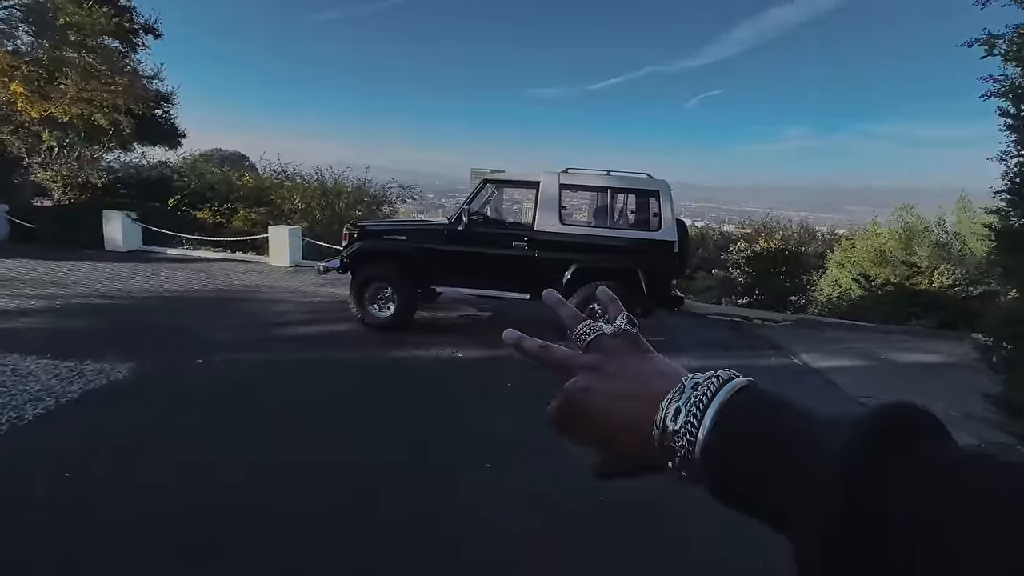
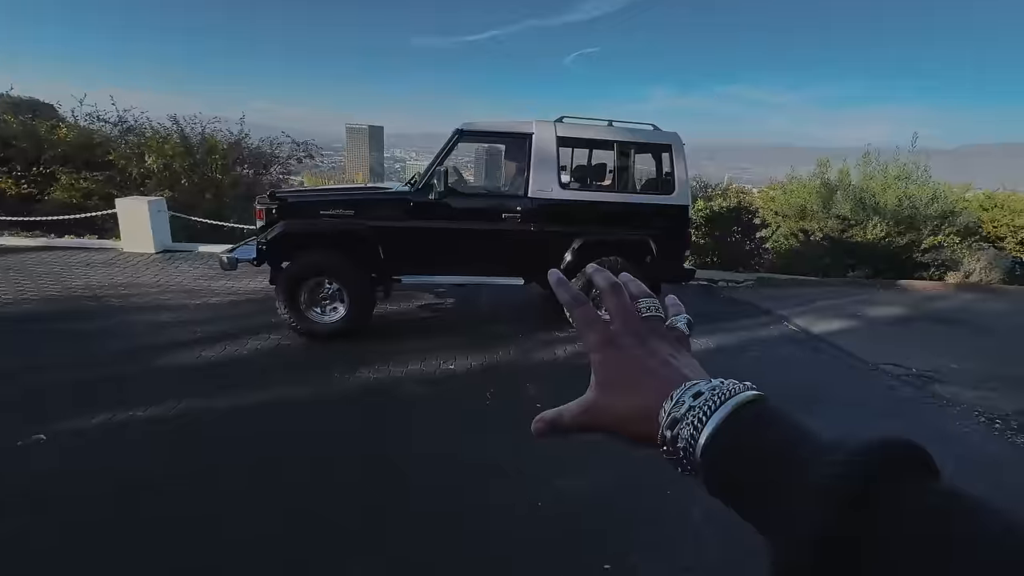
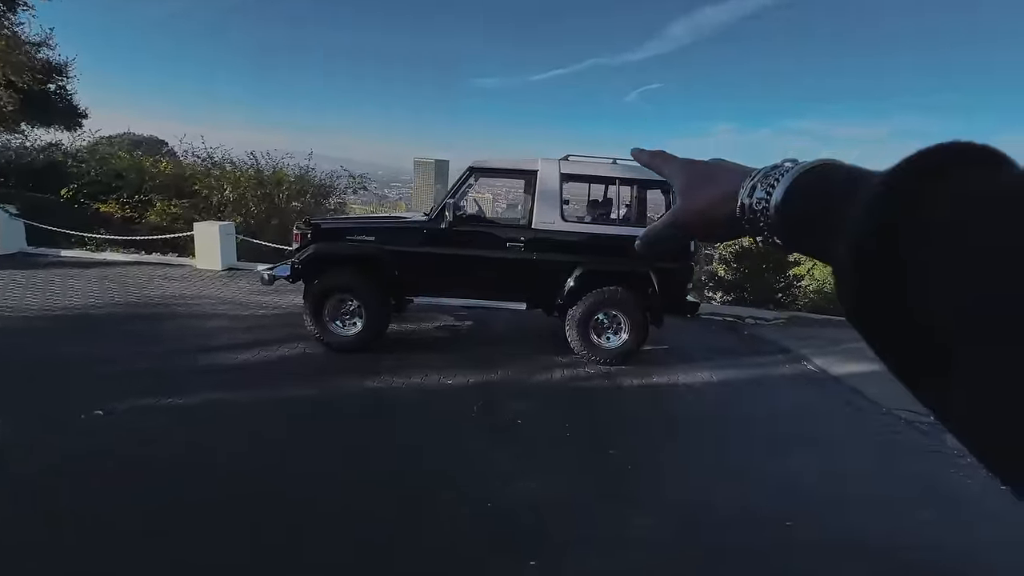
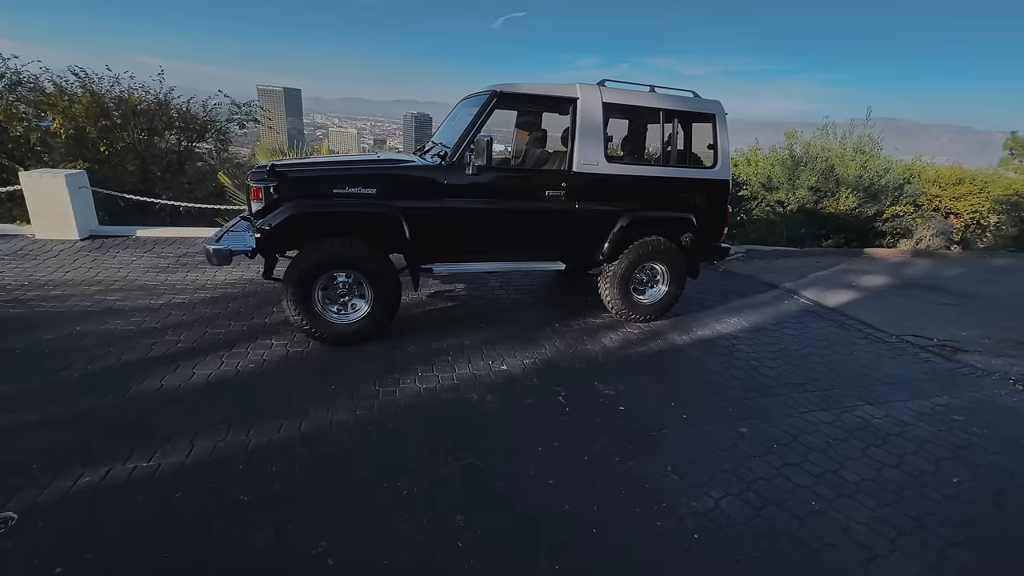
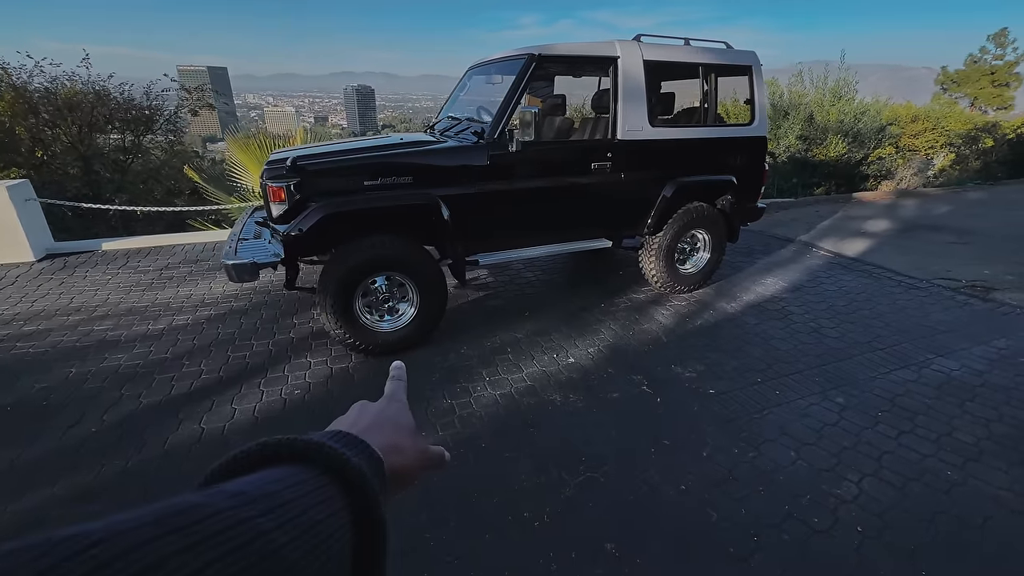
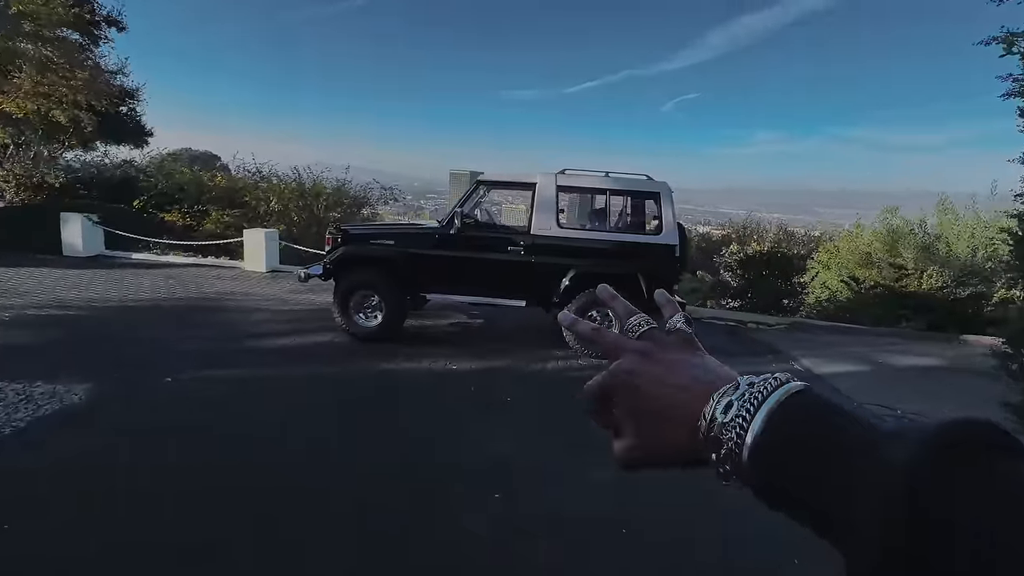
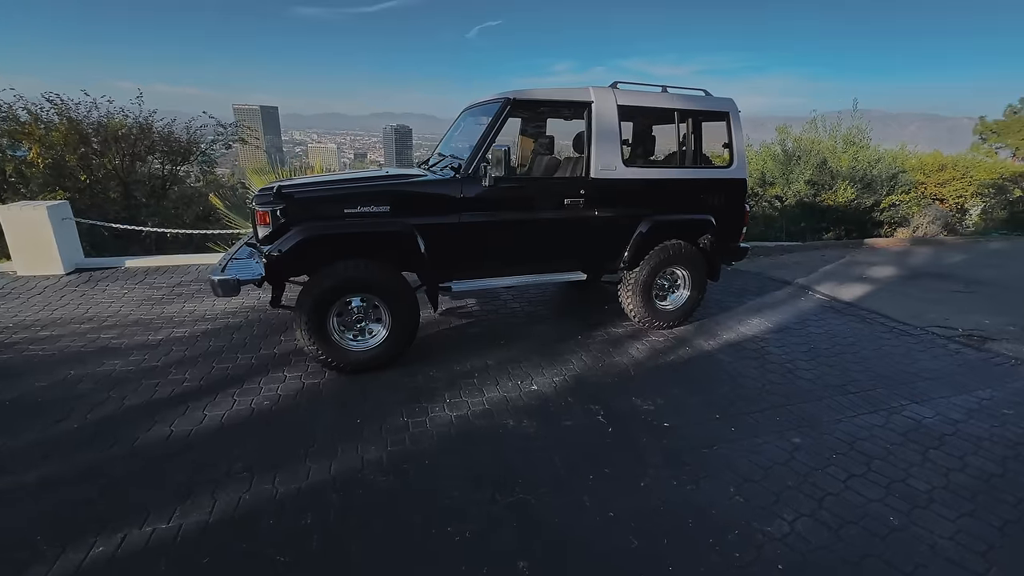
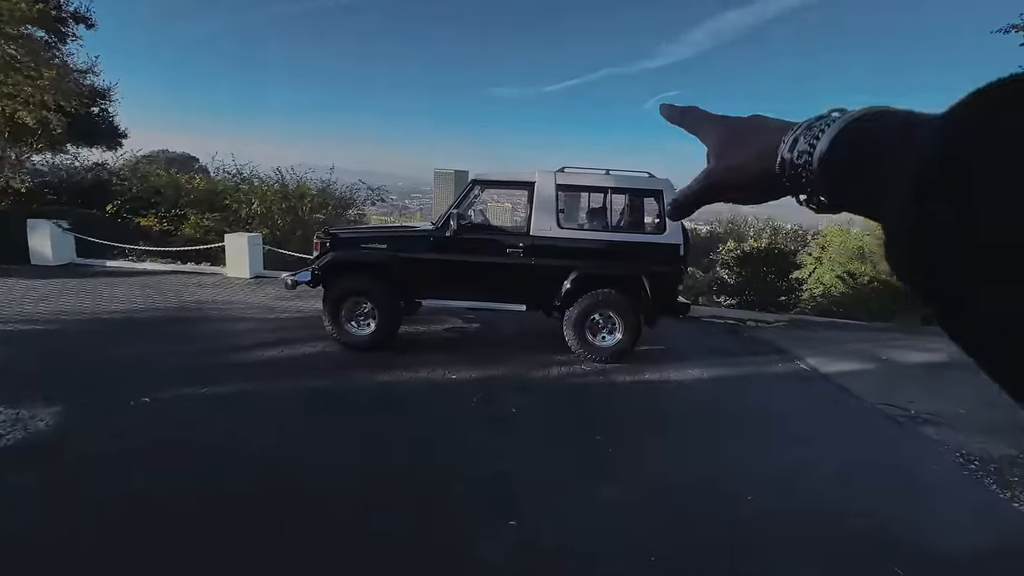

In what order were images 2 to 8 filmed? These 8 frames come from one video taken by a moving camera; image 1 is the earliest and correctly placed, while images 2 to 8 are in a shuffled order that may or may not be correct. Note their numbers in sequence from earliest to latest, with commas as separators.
6, 8, 3, 2, 4, 7, 5
